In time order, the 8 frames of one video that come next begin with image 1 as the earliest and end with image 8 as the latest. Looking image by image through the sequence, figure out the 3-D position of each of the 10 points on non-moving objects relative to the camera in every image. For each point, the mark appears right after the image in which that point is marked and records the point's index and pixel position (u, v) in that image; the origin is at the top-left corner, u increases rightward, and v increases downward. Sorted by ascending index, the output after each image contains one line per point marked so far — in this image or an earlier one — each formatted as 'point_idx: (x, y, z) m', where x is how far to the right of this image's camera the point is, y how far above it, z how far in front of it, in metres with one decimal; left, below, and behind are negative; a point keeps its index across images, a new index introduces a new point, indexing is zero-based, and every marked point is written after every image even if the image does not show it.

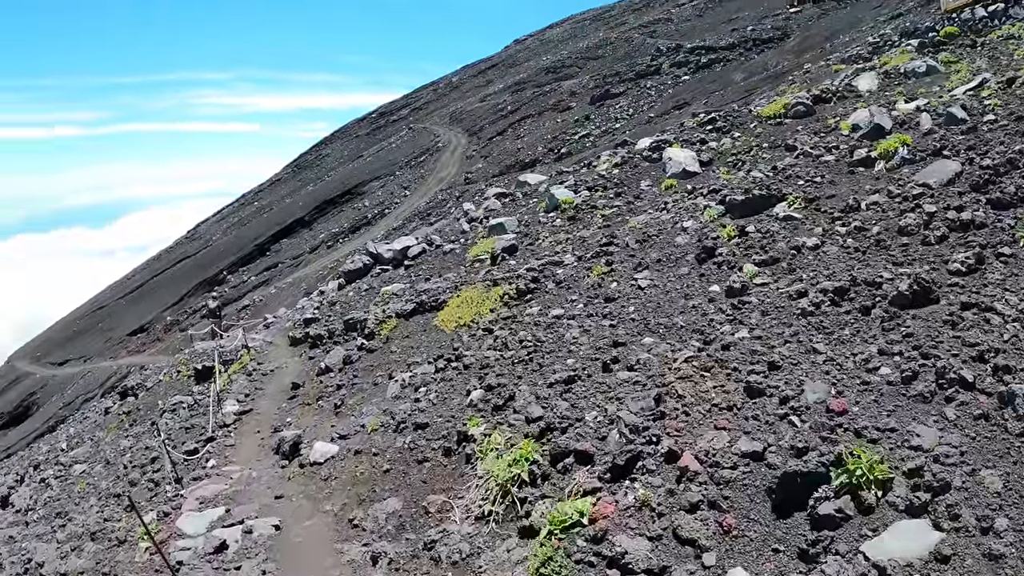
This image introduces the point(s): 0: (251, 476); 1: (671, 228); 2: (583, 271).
0: (-2.2, -1.6, +8.9) m
1: (+2.2, +0.8, +14.7) m
2: (+0.8, +0.2, +12.3) m
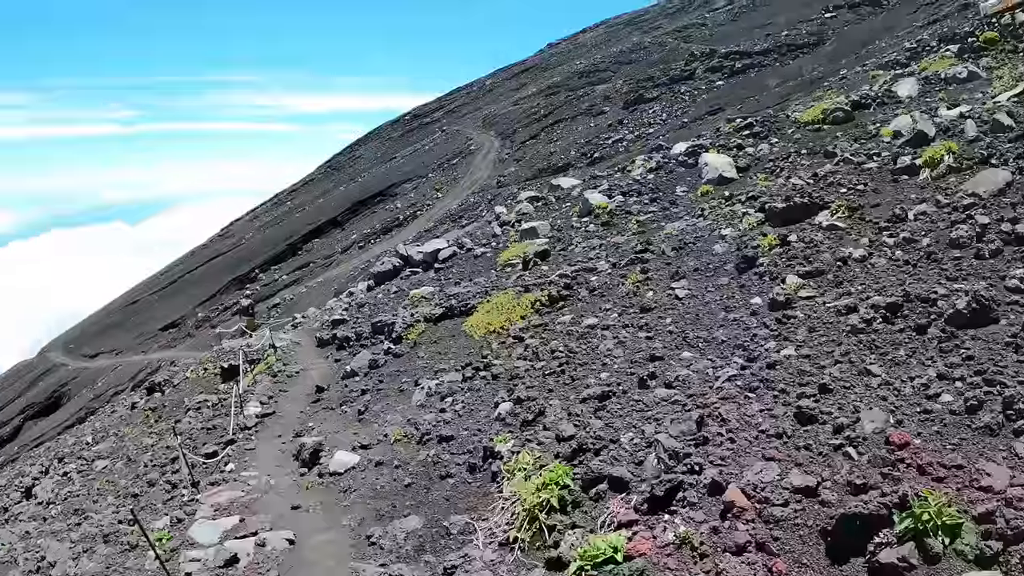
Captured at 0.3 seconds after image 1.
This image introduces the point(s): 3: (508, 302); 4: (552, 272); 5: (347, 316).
0: (-2.0, -1.6, +8.6) m
1: (+2.6, +0.7, +14.3) m
2: (+1.2, +0.1, +11.9) m
3: (0.0, -0.2, +12.1) m
4: (+0.5, +0.2, +13.7) m
5: (-2.8, -0.5, +17.8) m
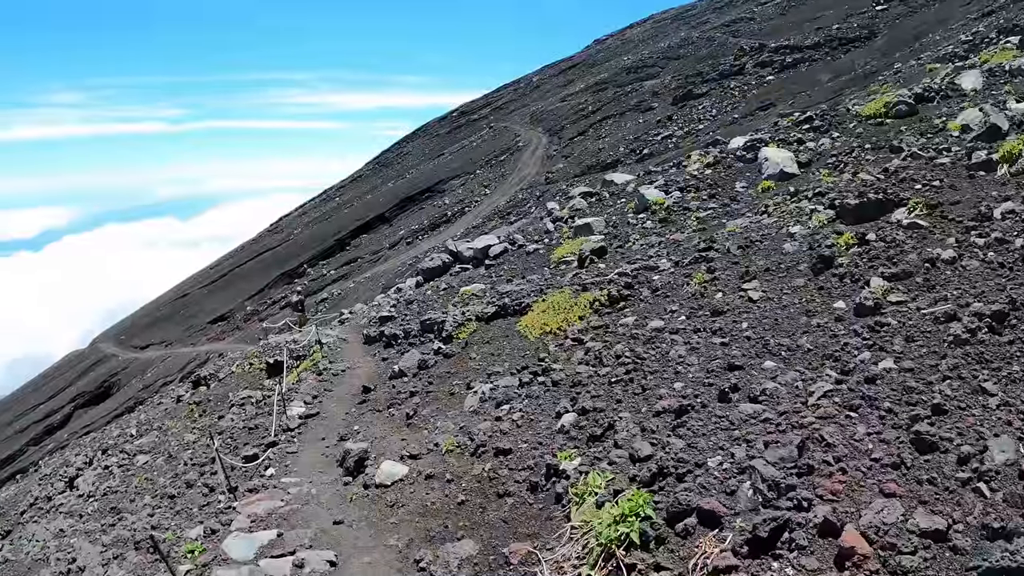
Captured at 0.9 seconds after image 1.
0: (-1.5, -1.6, +8.0) m
1: (+3.3, +0.7, +13.5) m
2: (+1.8, +0.1, +11.2) m
3: (+0.6, -0.1, +11.5) m
4: (+1.2, +0.2, +13.0) m
5: (-1.9, -0.4, +17.2) m
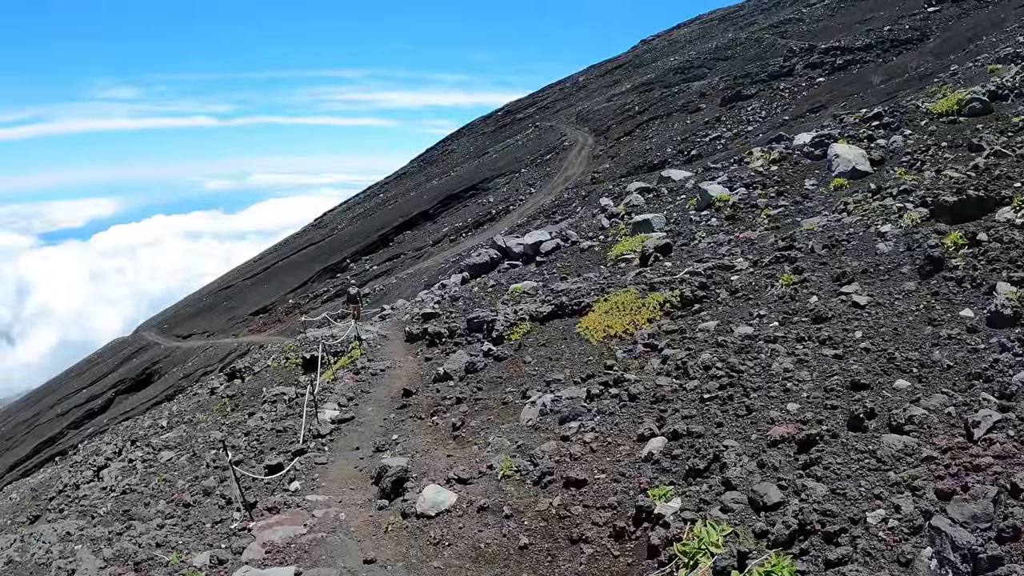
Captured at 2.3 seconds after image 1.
0: (-1.1, -1.5, +6.9) m
1: (+4.0, +0.6, +12.2) m
2: (+2.4, +0.1, +10.0) m
3: (+1.2, -0.1, +10.3) m
4: (+1.8, +0.2, +11.8) m
5: (-1.1, -0.3, +16.1) m
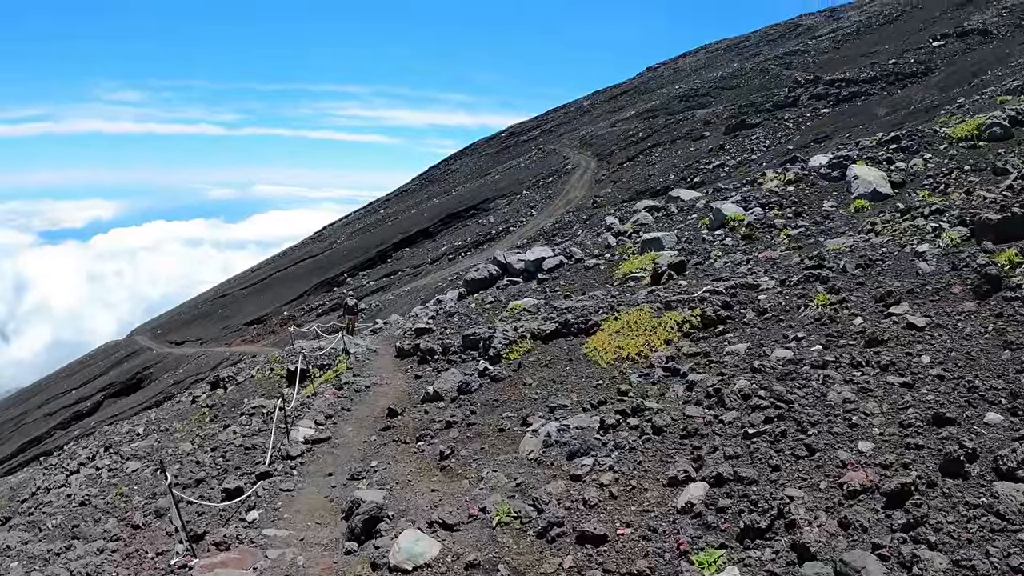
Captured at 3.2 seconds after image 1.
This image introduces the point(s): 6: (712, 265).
0: (-1.1, -1.5, +5.8) m
1: (+4.0, +0.4, +11.1) m
2: (+2.4, -0.1, +8.9) m
3: (+1.2, -0.3, +9.2) m
4: (+1.9, 0.0, +10.7) m
5: (-1.1, -0.5, +15.0) m
6: (+2.4, +0.3, +12.7) m
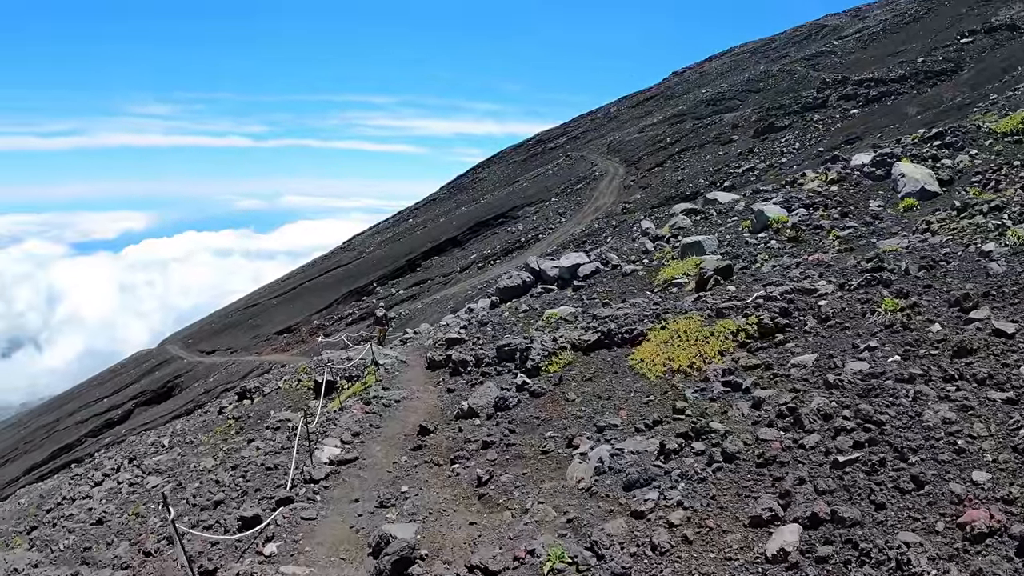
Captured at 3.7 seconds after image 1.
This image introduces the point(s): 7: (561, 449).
0: (-0.9, -1.5, +5.2) m
1: (+4.4, +0.3, +10.4) m
2: (+2.7, -0.1, +8.2) m
3: (+1.5, -0.3, +8.5) m
4: (+2.2, 0.0, +10.0) m
5: (-0.6, -0.7, +14.4) m
6: (+2.8, +0.2, +12.0) m
7: (+0.3, -1.0, +6.7) m
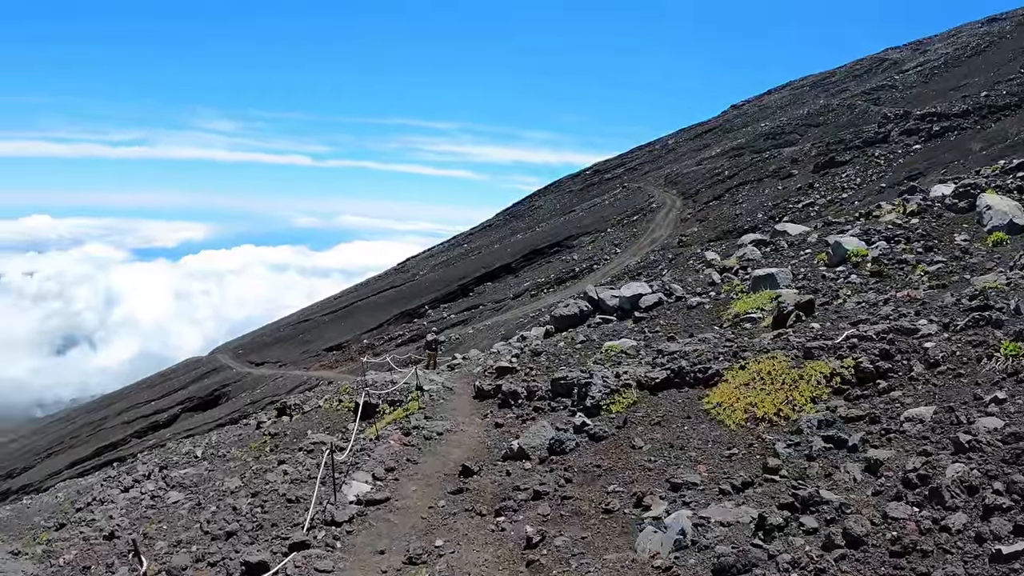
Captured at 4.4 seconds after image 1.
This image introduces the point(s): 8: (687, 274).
0: (-0.7, -1.6, +4.3) m
1: (+4.9, 0.0, +9.2) m
2: (+3.1, -0.4, +7.1) m
3: (+1.9, -0.6, +7.5) m
4: (+2.7, -0.3, +9.0) m
5: (+0.1, -1.0, +13.5) m
6: (+3.4, -0.2, +10.9) m
7: (+0.6, -1.2, +5.7) m
8: (+3.2, +0.3, +19.2) m
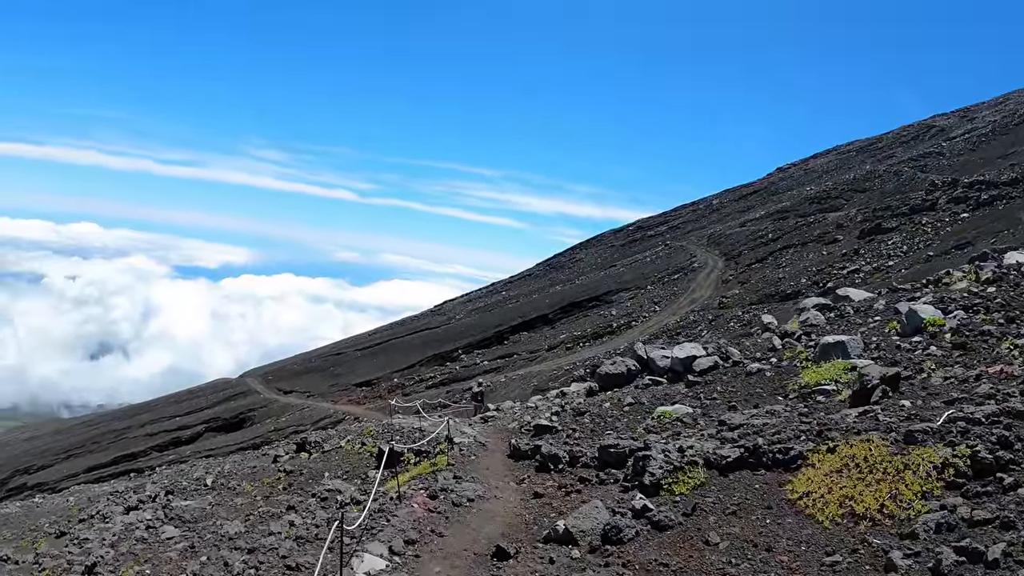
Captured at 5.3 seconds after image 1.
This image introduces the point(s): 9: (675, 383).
0: (-0.5, -1.8, +3.1) m
1: (+5.3, -0.7, +8.0) m
2: (+3.4, -0.9, +5.9) m
3: (+2.2, -1.0, +6.3) m
4: (+3.1, -0.9, +7.8) m
5: (+0.5, -1.6, +12.4) m
6: (+3.8, -0.8, +9.7) m
7: (+0.8, -1.5, +4.5) m
8: (+3.9, -0.7, +18.0) m
9: (+2.1, -1.2, +14.0) m
